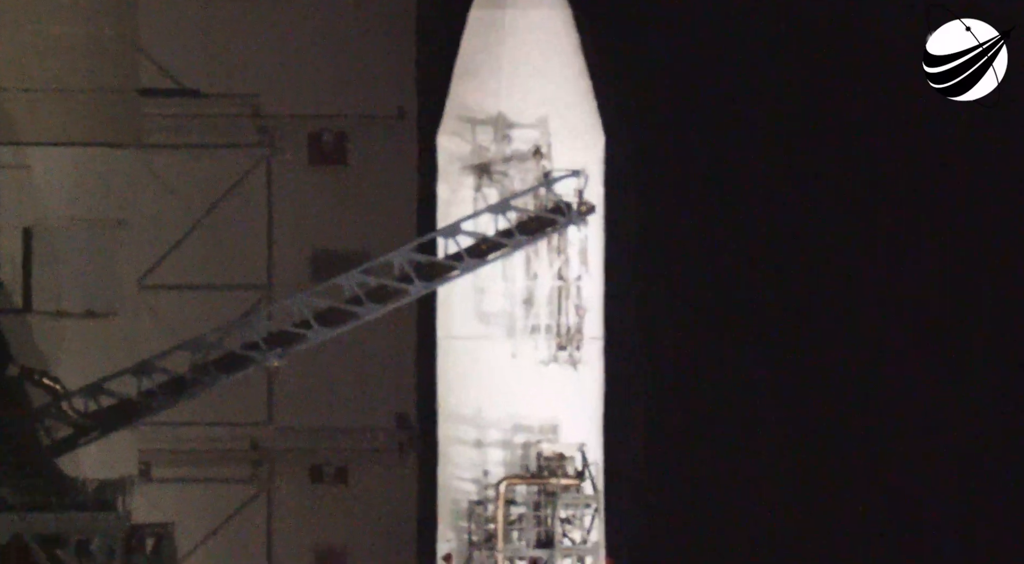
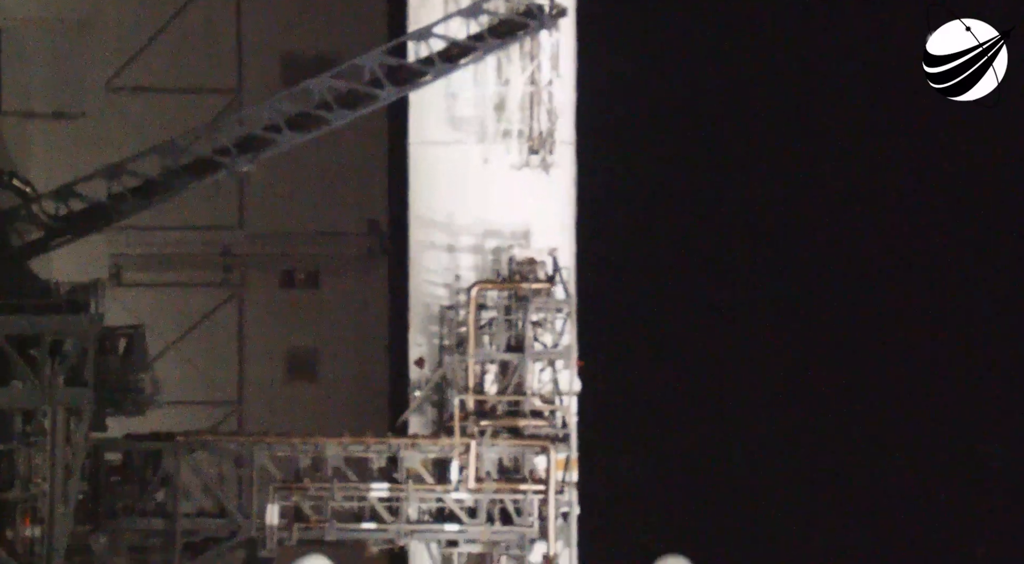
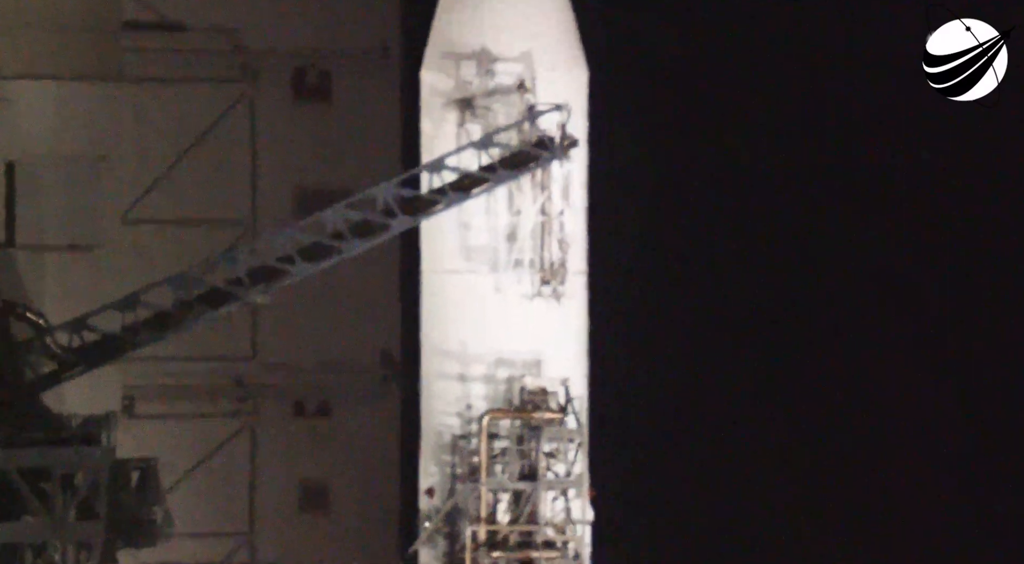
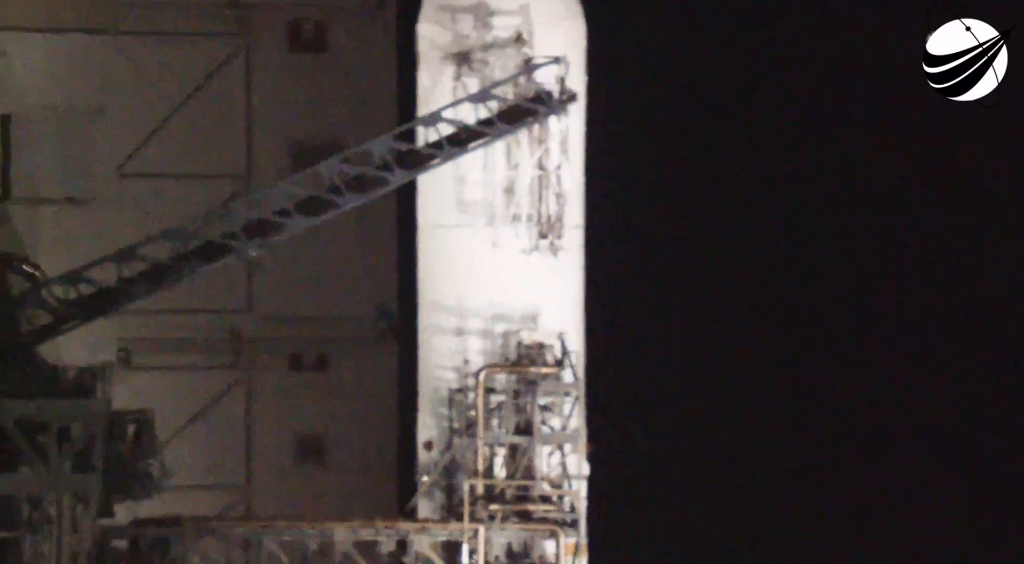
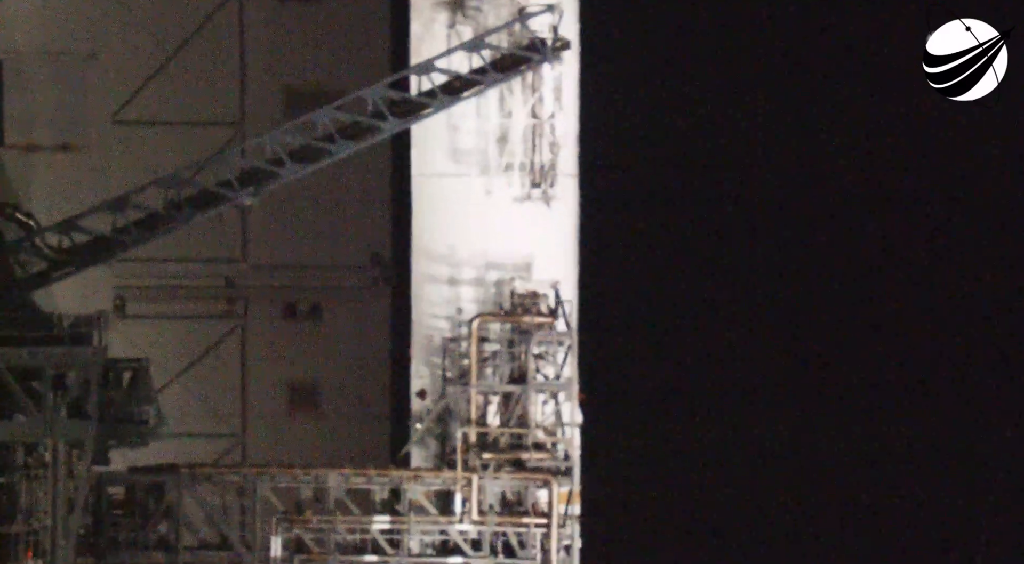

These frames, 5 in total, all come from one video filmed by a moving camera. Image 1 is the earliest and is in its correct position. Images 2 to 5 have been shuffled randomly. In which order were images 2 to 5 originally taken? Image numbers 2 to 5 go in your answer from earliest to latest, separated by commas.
3, 4, 5, 2
